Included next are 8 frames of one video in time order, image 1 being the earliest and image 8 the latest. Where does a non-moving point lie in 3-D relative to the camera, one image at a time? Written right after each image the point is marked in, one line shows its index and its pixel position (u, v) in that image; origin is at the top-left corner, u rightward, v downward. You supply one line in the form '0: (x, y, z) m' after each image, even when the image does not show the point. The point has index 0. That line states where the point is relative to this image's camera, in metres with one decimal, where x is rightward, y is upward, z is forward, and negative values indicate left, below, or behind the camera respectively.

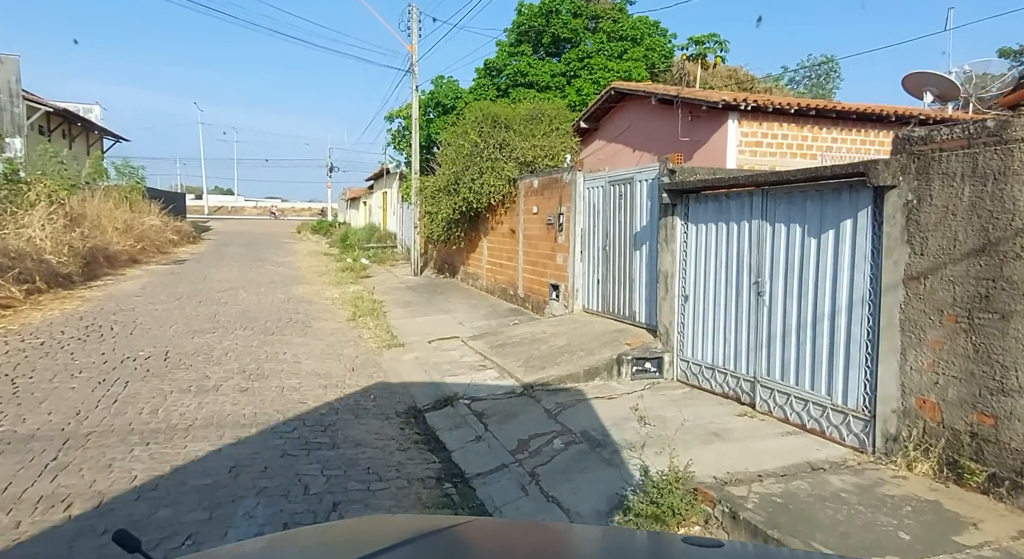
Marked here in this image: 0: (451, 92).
0: (-1.7, +5.3, +16.2) m
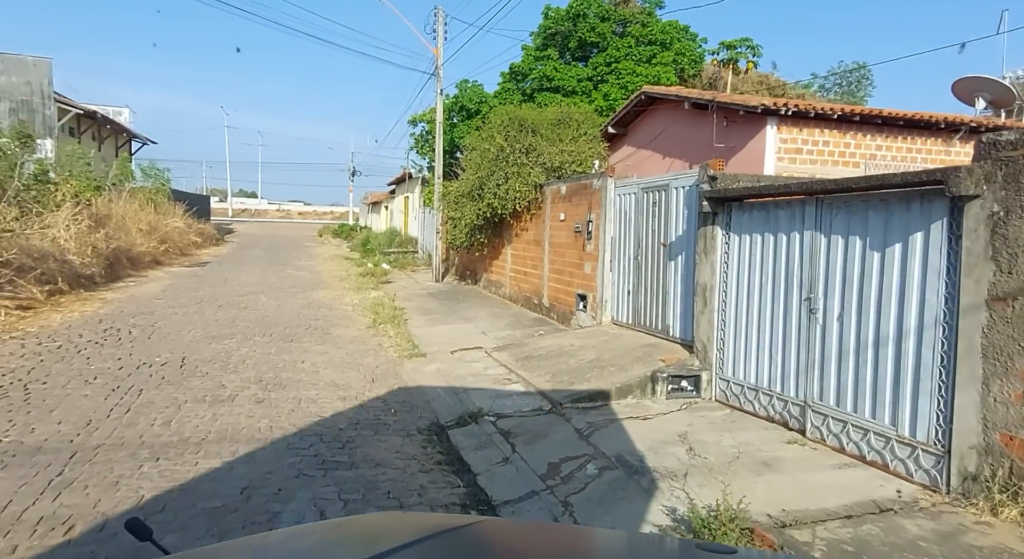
0: (-1.0, +5.1, +16.0) m
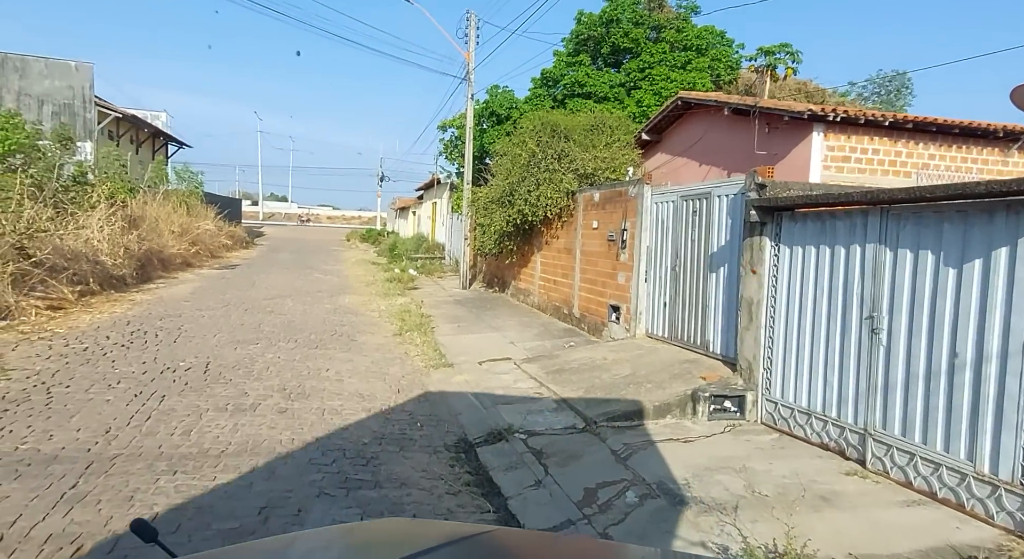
0: (-0.2, +4.9, +15.8) m
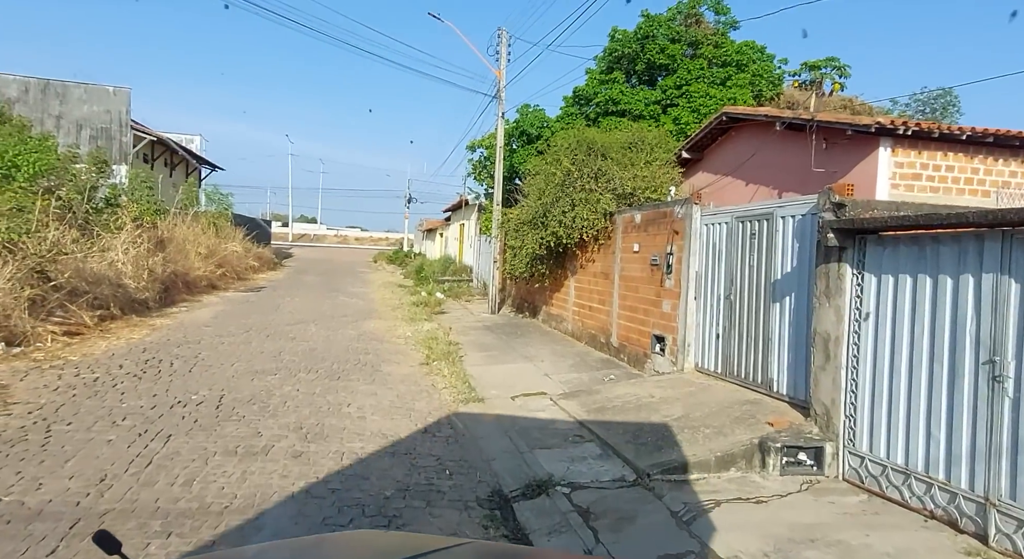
0: (+0.7, +4.2, +15.4) m
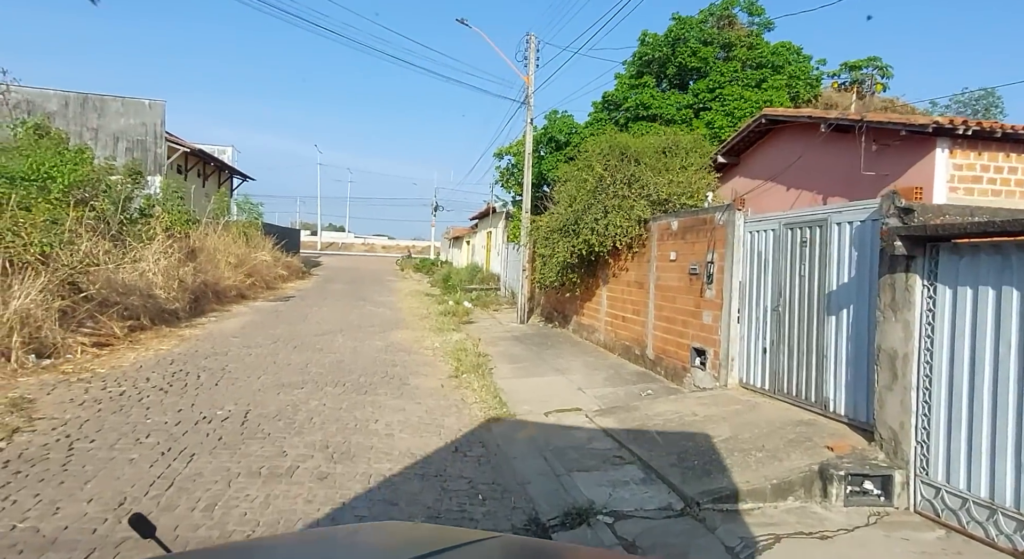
0: (+1.4, +4.0, +15.2) m
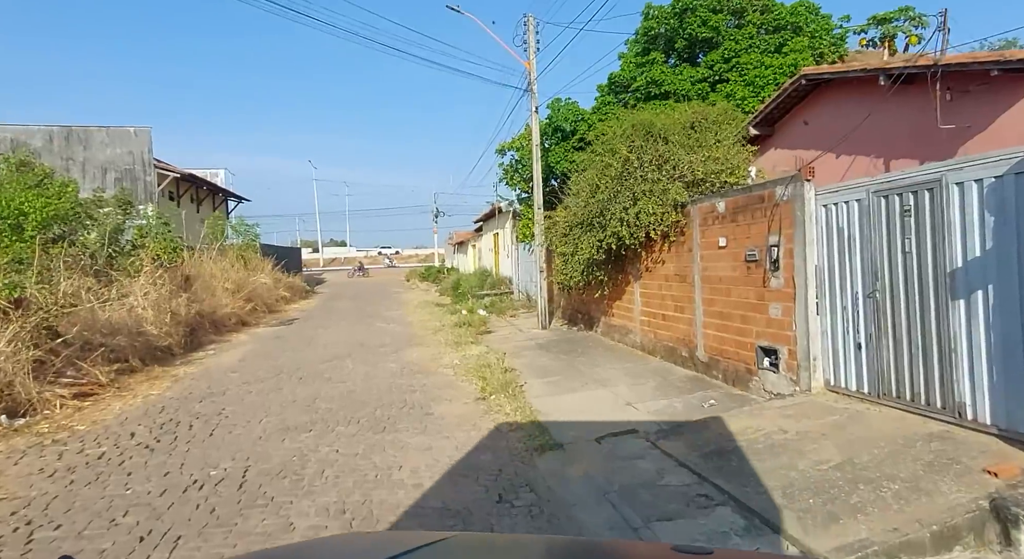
0: (+1.5, +4.0, +14.1) m
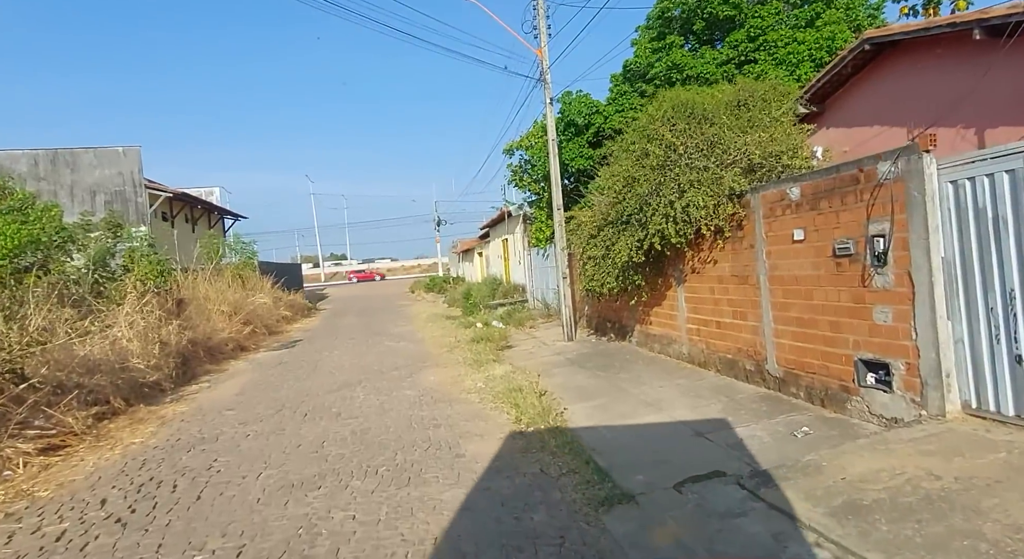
0: (+1.7, +3.9, +13.1) m
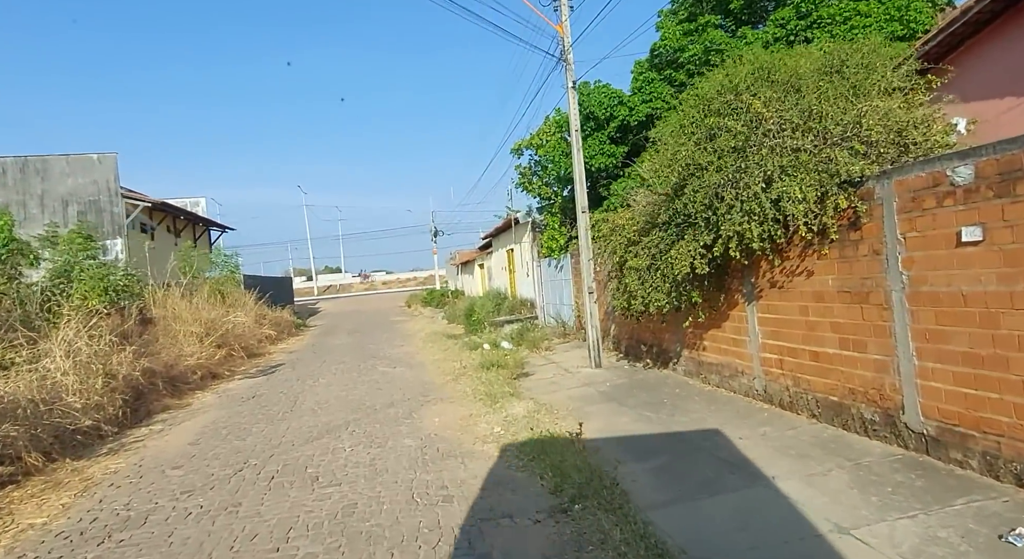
0: (+1.9, +3.6, +11.4) m
